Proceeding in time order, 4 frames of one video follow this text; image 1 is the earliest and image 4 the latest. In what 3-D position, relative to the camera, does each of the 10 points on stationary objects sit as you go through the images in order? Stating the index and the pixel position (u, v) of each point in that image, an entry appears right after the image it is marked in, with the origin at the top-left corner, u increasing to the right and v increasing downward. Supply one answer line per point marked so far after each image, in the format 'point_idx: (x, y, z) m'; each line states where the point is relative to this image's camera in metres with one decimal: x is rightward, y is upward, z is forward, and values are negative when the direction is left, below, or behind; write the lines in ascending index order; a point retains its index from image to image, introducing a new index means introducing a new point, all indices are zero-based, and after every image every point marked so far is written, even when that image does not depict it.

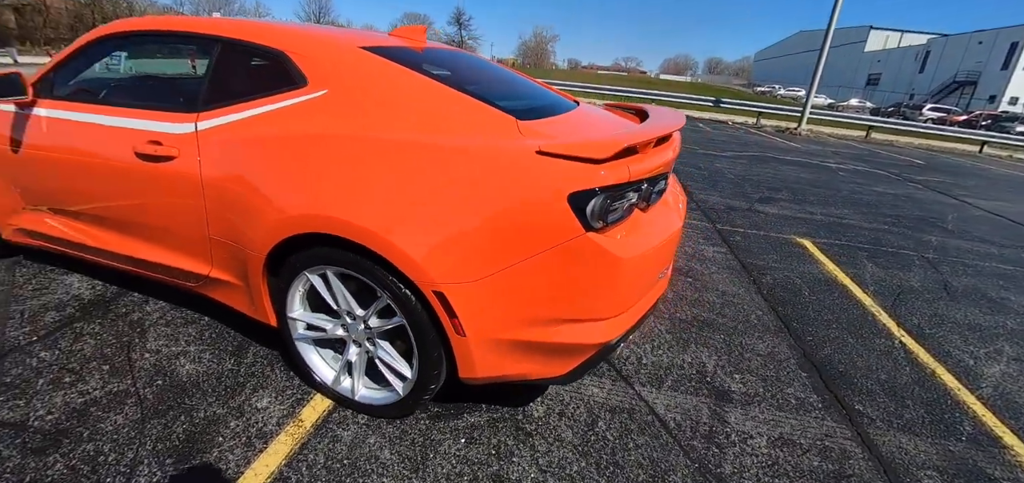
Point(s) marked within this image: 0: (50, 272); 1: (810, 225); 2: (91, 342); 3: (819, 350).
0: (-2.8, -0.2, +2.4) m
1: (+3.2, +0.2, +4.2) m
2: (-2.0, -0.5, +1.9) m
3: (+1.7, -0.6, +2.3) m
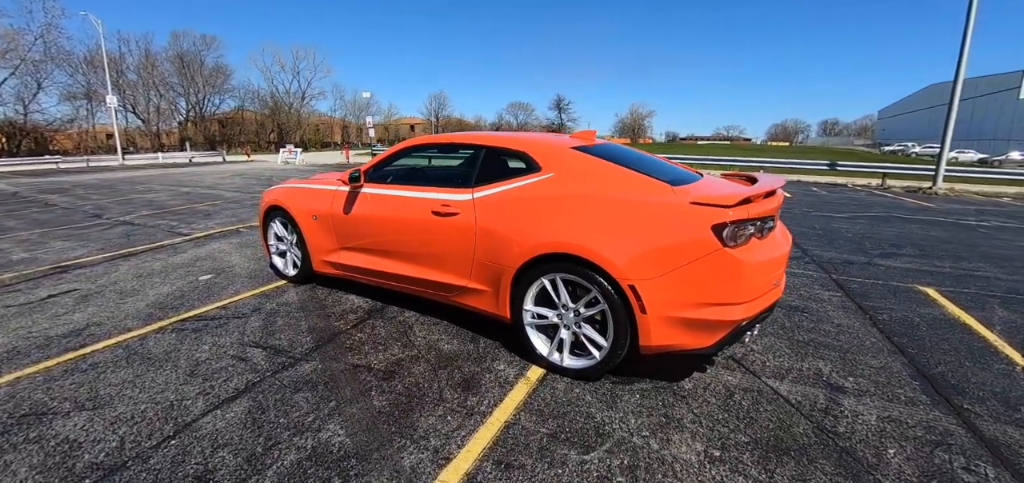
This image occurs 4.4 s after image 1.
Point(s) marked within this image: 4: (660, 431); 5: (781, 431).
0: (-1.7, -0.5, +3.7) m
1: (+4.6, -0.4, +4.3) m
2: (-1.0, -0.7, +3.0) m
3: (+2.7, -0.8, +2.6) m
4: (+0.7, -0.9, +2.0) m
5: (+1.4, -1.0, +2.0) m
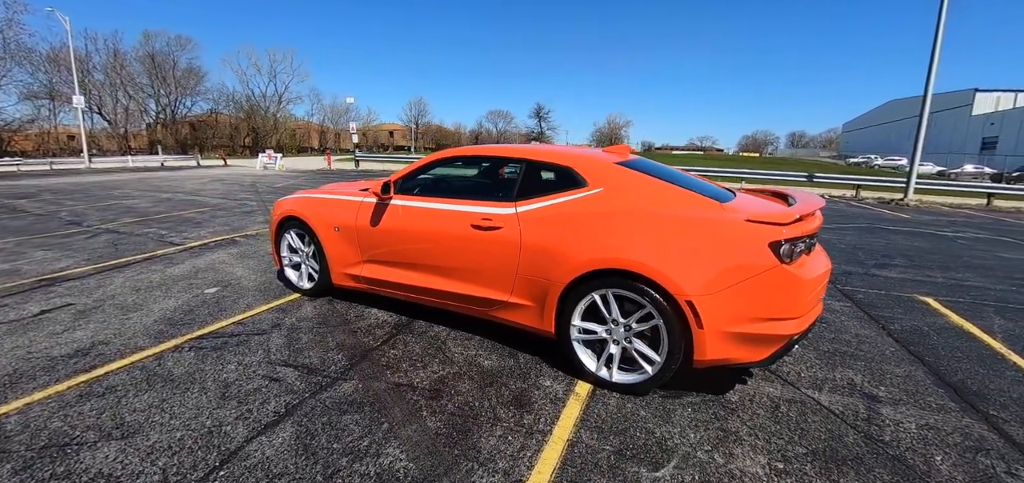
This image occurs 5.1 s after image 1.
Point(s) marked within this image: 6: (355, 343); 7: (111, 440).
0: (-1.4, -0.6, +3.6) m
1: (+4.8, -0.5, +4.6) m
2: (-0.7, -0.8, +3.0) m
3: (+3.0, -0.9, +2.7) m
4: (+1.0, -1.0, +2.0) m
5: (+1.7, -1.0, +2.1) m
6: (-1.2, -0.8, +3.0) m
7: (-2.1, -1.0, +2.1) m
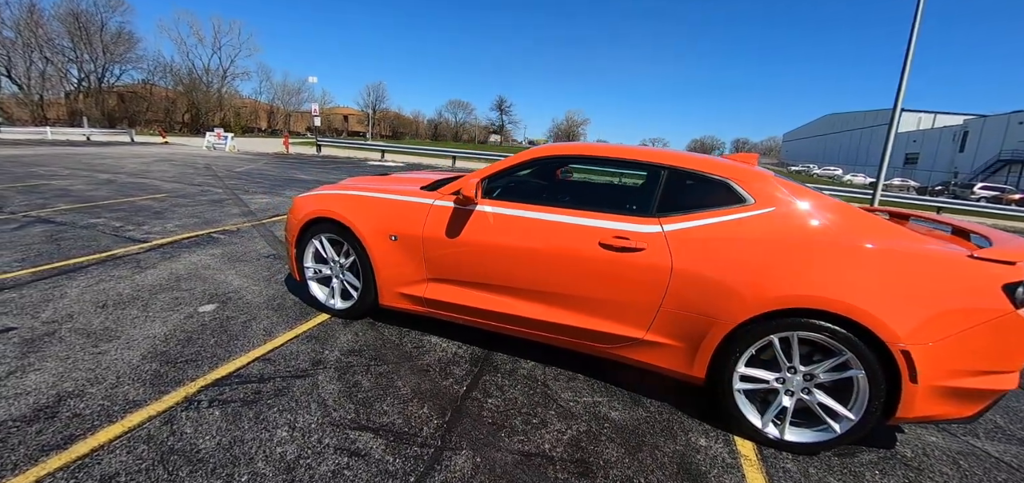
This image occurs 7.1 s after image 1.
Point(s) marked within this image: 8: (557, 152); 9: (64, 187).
0: (-0.8, -0.7, +2.9) m
1: (+5.3, -0.7, +4.6) m
2: (0.0, -0.9, +2.3) m
3: (+3.7, -1.1, +2.6) m
4: (+1.9, -1.2, +1.6) m
5: (+2.5, -1.2, +1.7) m
6: (-0.4, -0.9, +2.3) m
7: (-1.2, -1.1, +1.3) m
8: (+0.3, +0.6, +2.6) m
9: (-8.2, +1.0, +7.2) m
